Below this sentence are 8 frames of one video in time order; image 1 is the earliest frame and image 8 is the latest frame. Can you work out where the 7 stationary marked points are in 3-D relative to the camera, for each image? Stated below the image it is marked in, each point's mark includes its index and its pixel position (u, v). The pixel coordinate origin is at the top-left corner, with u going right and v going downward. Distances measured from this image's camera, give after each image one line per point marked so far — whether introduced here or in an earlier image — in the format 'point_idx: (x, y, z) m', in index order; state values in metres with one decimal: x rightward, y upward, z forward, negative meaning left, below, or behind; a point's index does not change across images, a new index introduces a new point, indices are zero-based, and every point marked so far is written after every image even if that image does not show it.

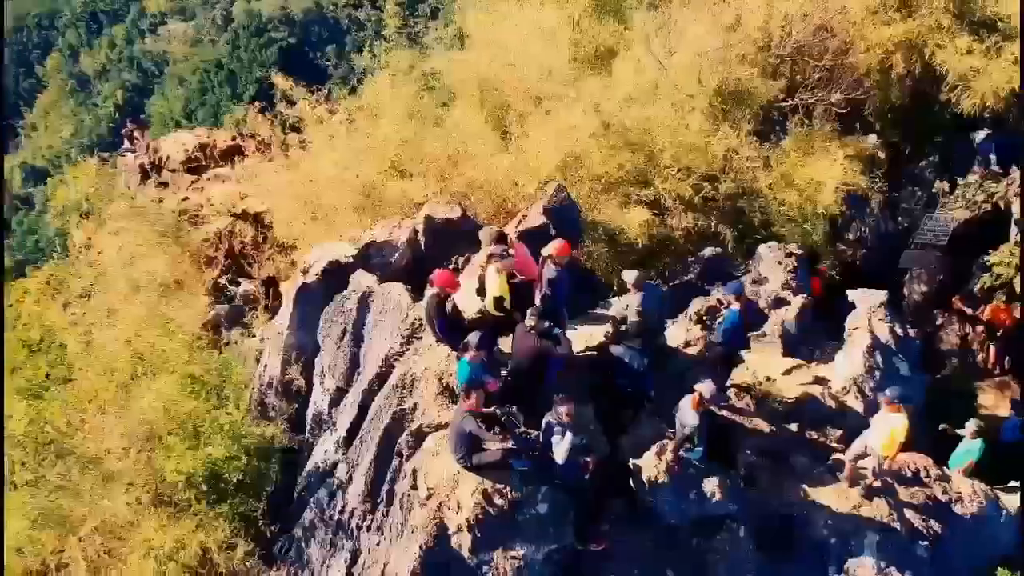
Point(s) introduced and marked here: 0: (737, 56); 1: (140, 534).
0: (+3.4, +3.5, +14.3) m
1: (-3.8, -2.4, +9.5) m
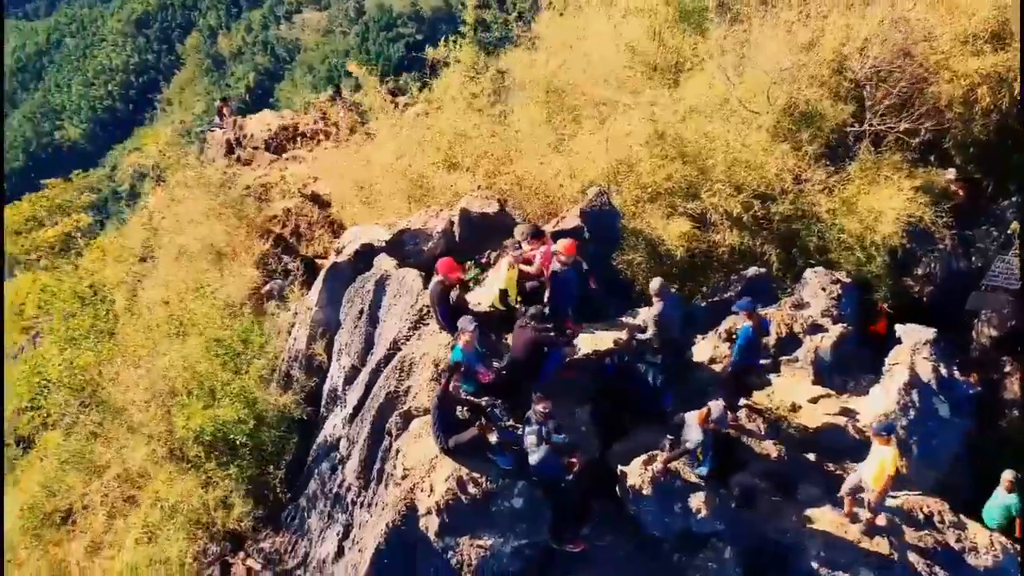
0: (+4.4, +3.1, +14.0) m
1: (-3.8, -2.0, +9.9) m
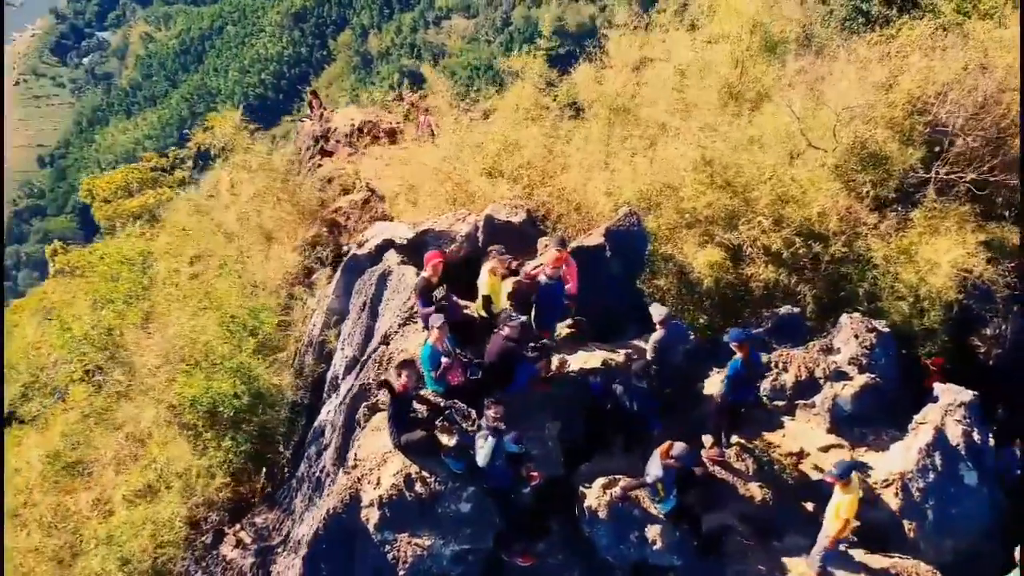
0: (+5.2, +2.4, +13.5) m
1: (-3.9, -1.7, +10.4) m
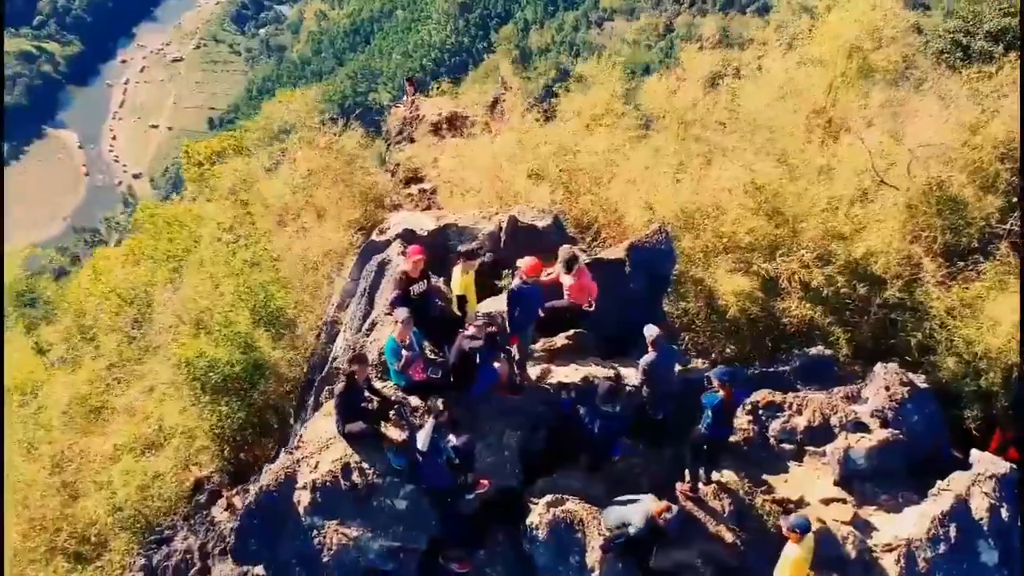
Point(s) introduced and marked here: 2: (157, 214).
0: (+5.9, +1.7, +12.6) m
1: (-4.0, -1.3, +10.8) m
2: (-5.8, +1.2, +15.8) m
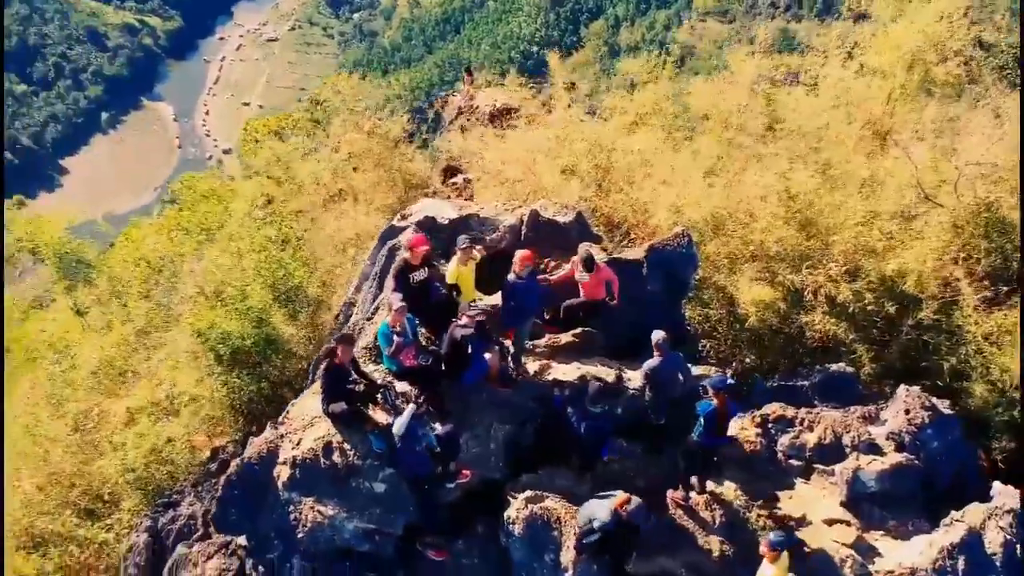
0: (+6.3, +1.4, +12.1) m
1: (-3.8, -0.9, +11.0) m
2: (-5.2, +1.7, +16.2) m
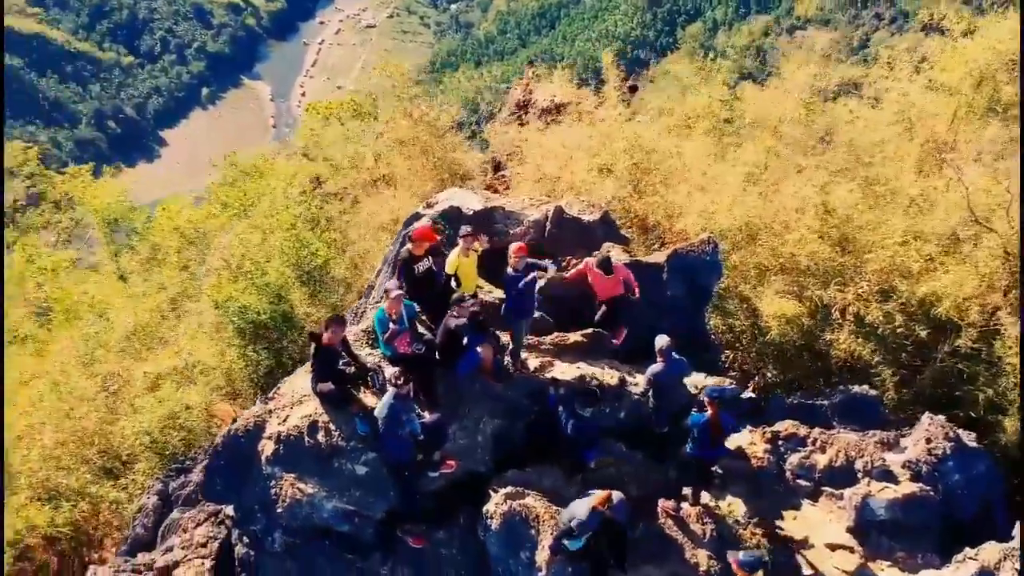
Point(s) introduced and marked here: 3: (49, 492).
0: (+6.7, +1.0, +11.5) m
1: (-3.7, -0.6, +11.3) m
2: (-4.4, +2.1, +16.5) m
3: (-5.1, -2.2, +10.5) m
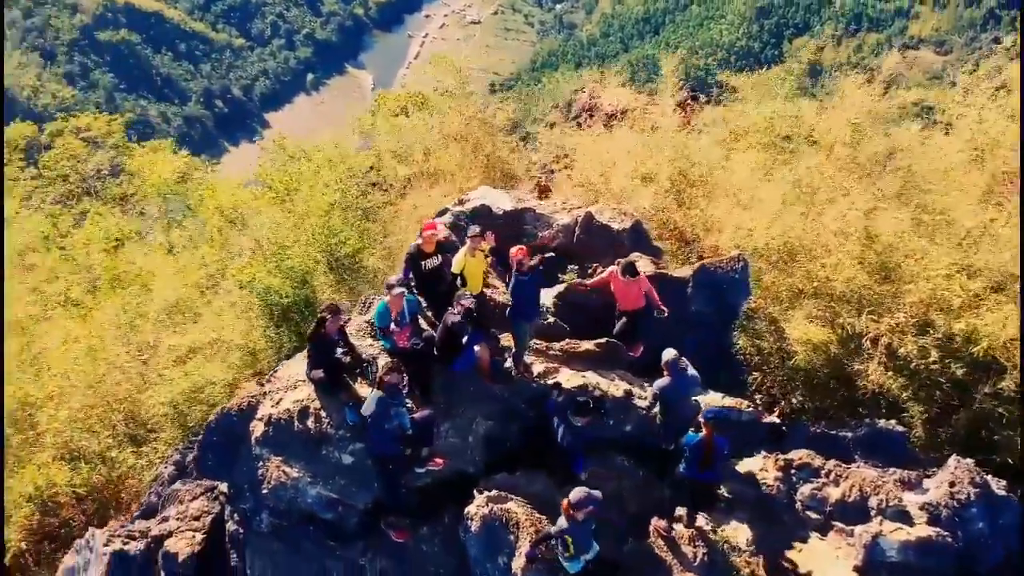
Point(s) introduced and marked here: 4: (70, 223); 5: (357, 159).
0: (+7.1, +0.4, +10.9) m
1: (-3.4, -0.4, +11.5) m
2: (-3.4, +2.4, +16.8) m
3: (-5.0, -1.9, +10.9) m
4: (-9.0, +1.4, +19.5) m
5: (-2.7, +2.2, +15.9) m
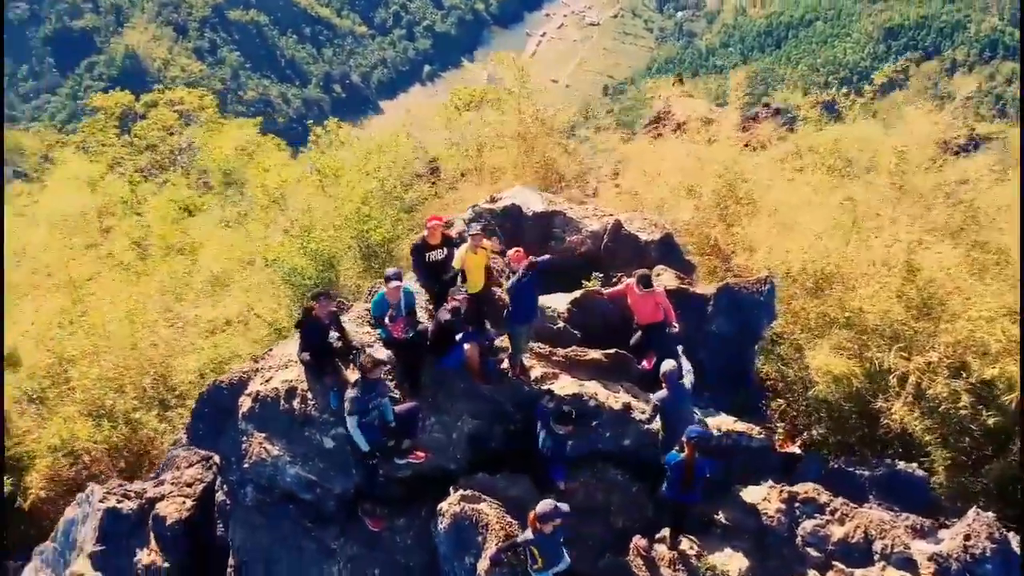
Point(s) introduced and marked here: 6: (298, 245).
0: (+7.3, -0.3, +10.1) m
1: (-3.0, -0.1, +11.8) m
2: (-2.4, +2.6, +17.0) m
3: (-4.9, -1.4, +11.3) m
4: (-7.7, +2.1, +20.3) m
5: (-1.8, +2.4, +16.1) m
6: (-2.8, +0.6, +12.2) m
